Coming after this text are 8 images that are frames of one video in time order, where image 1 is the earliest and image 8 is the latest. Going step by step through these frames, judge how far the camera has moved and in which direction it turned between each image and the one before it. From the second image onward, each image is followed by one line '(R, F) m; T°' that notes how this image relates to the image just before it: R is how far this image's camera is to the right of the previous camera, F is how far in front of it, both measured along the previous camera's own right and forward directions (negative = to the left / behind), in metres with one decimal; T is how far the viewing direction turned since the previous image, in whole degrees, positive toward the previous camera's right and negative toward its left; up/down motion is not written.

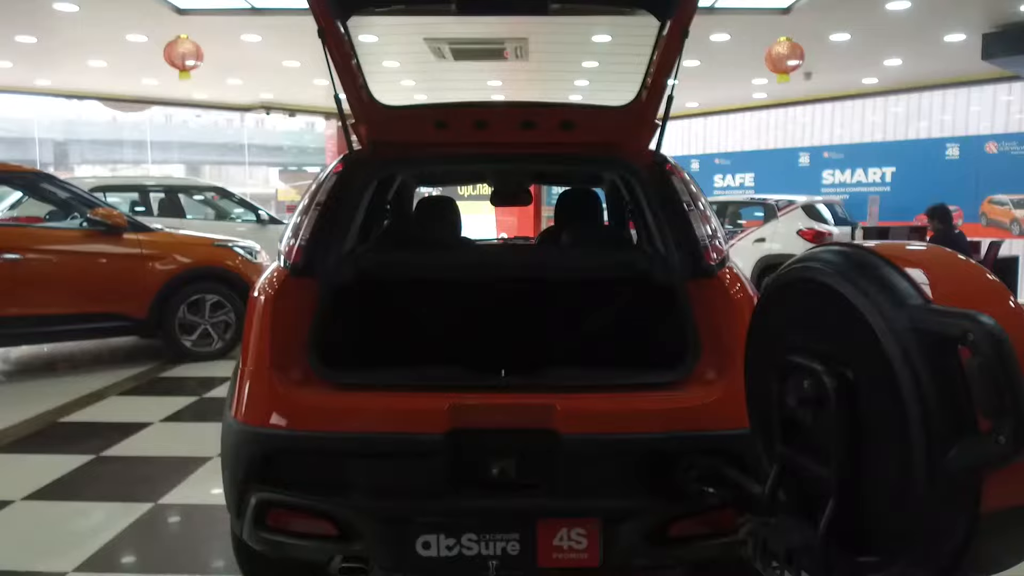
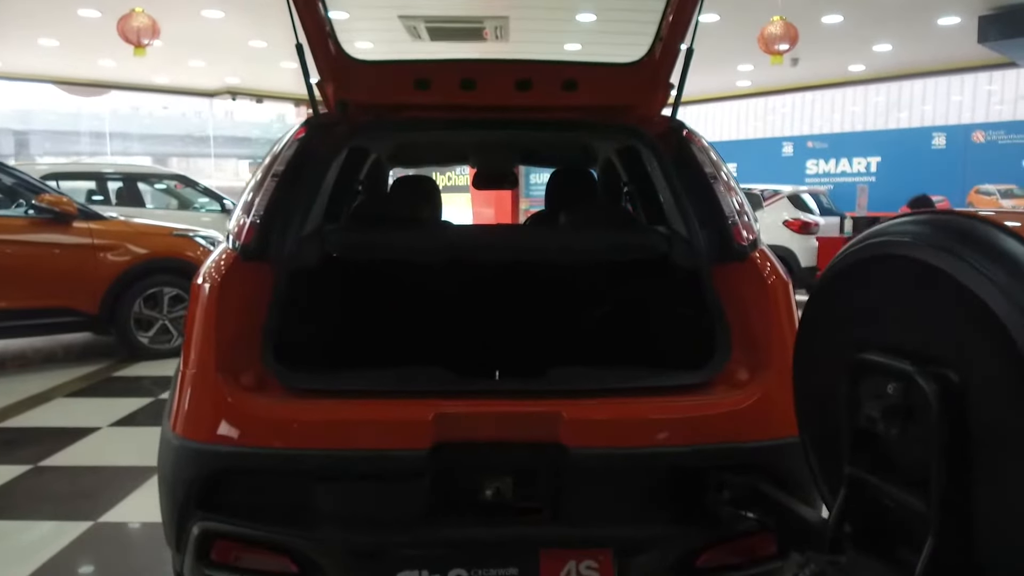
(-0.1, +0.4) m; +2°
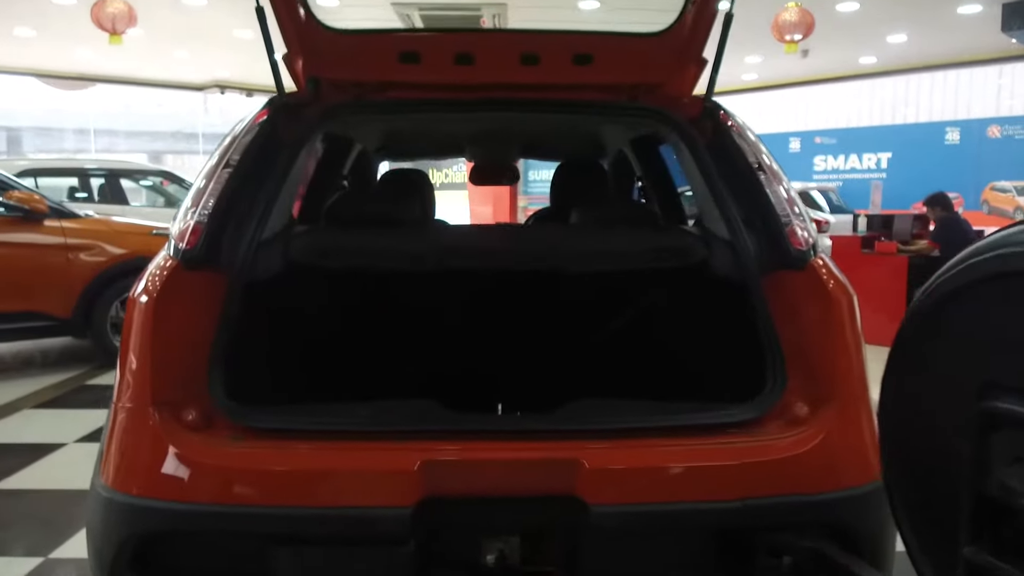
(0.0, +0.4) m; 0°
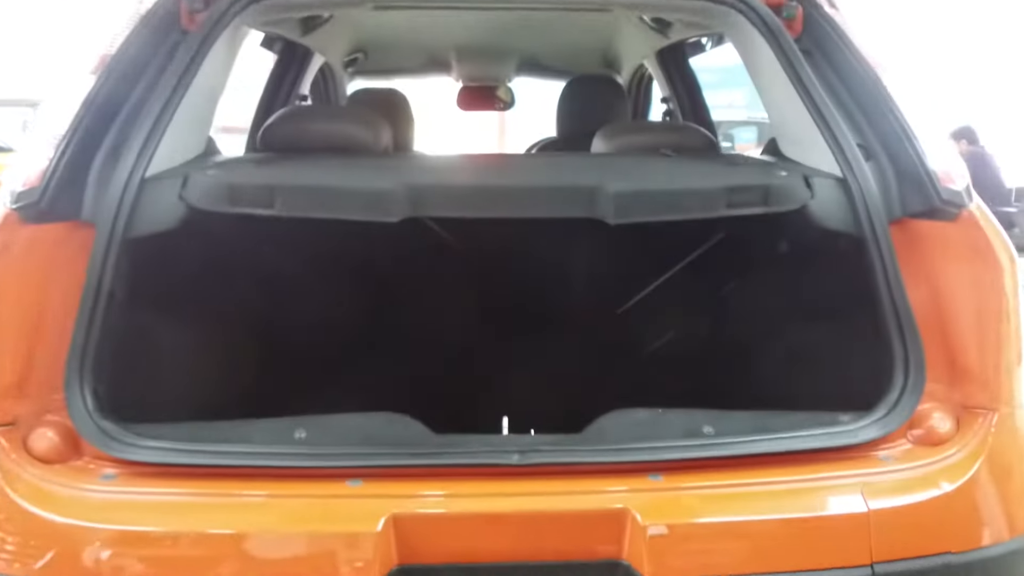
(0.0, +0.6) m; +1°
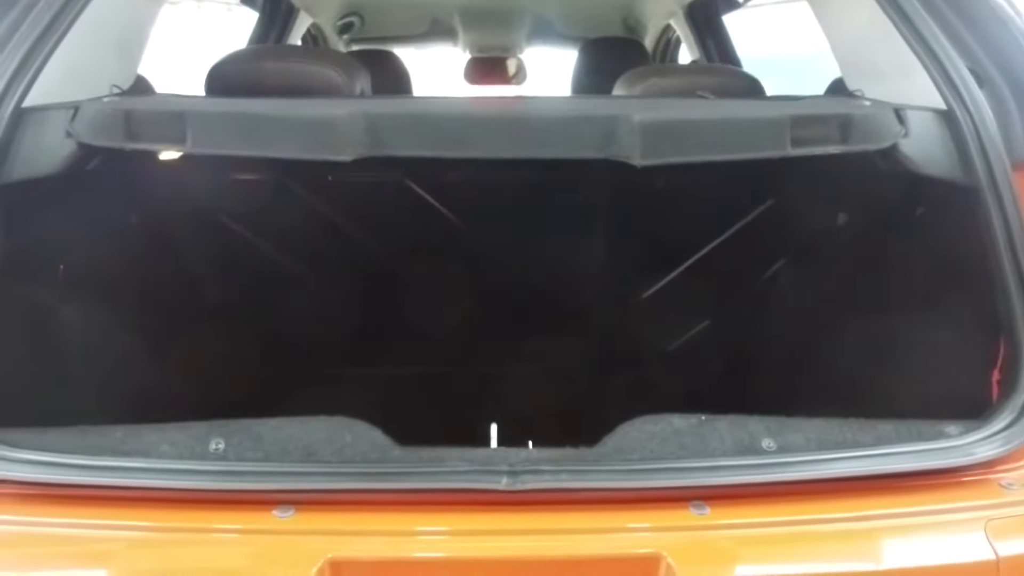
(0.0, +0.3) m; -1°
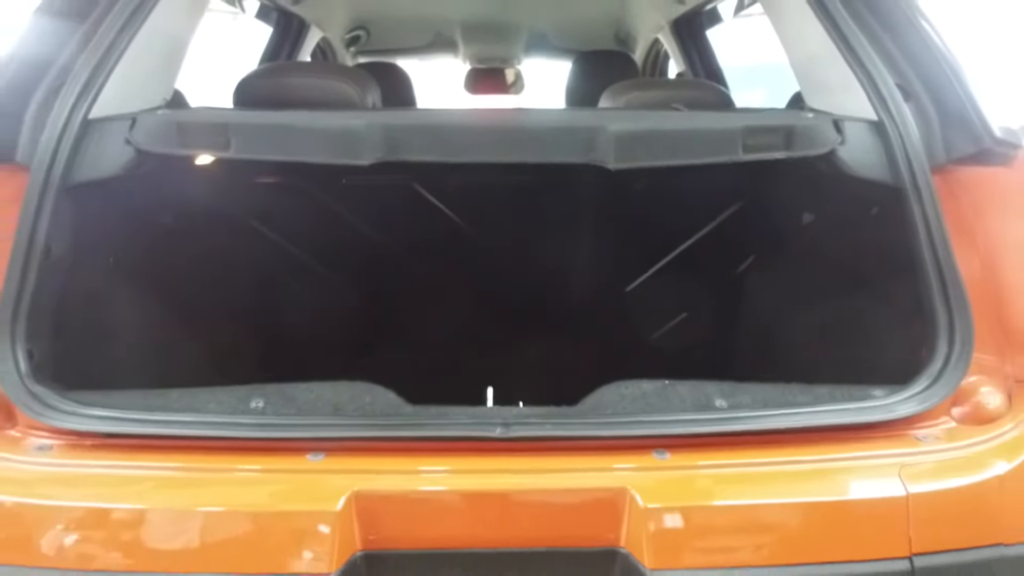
(0.0, -0.2) m; 0°
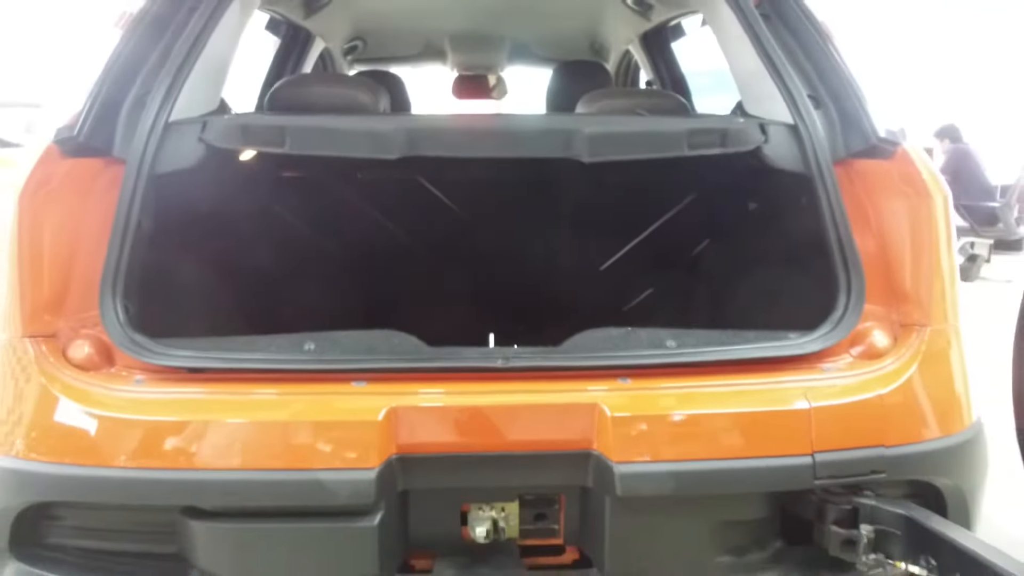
(0.0, -0.3) m; +2°
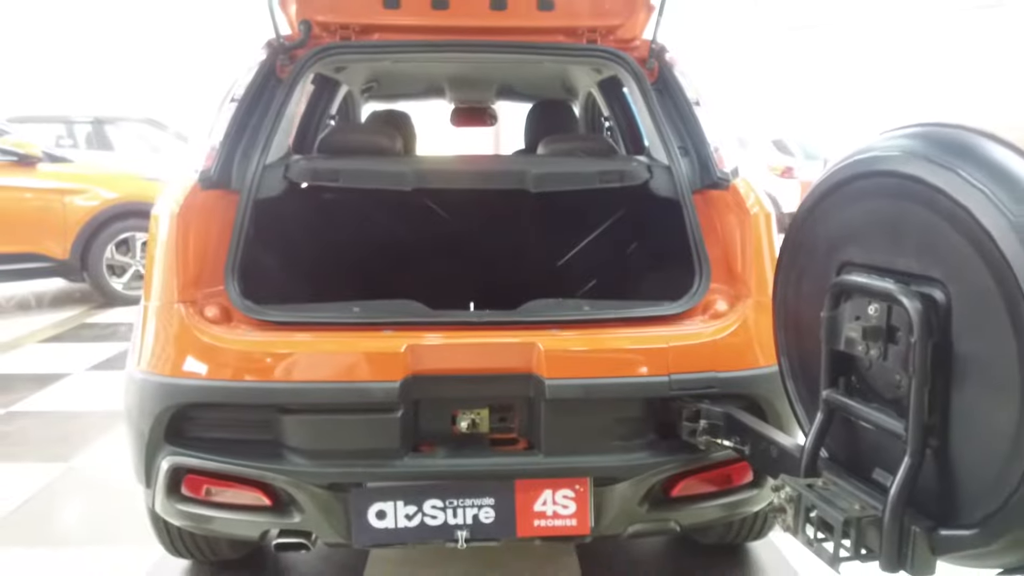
(+0.1, -0.7) m; 0°
